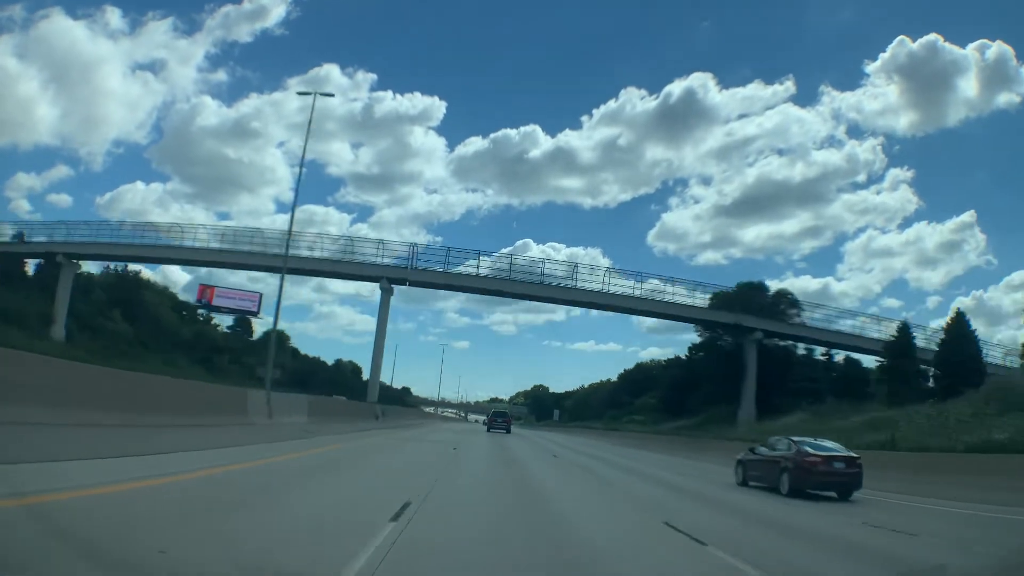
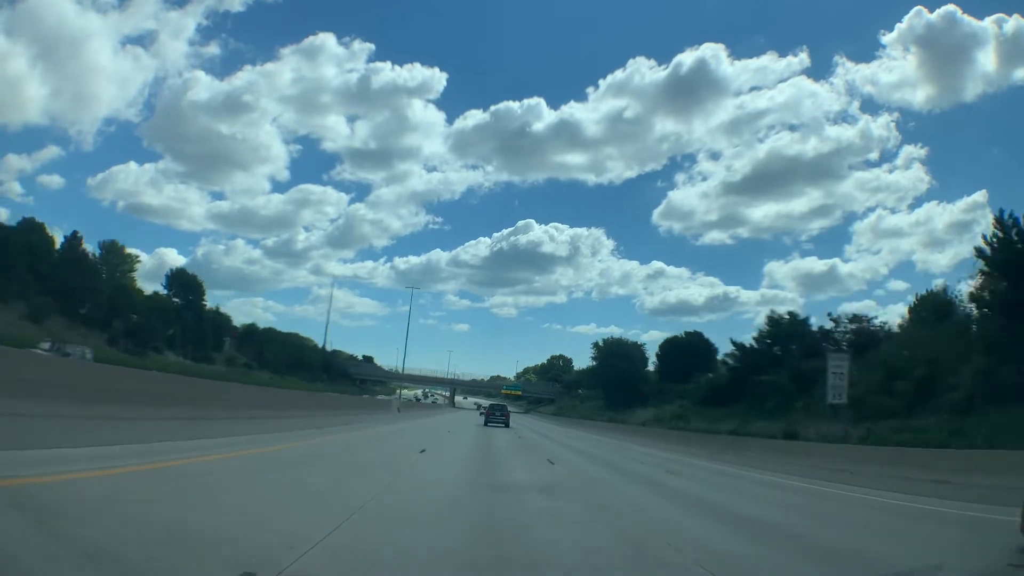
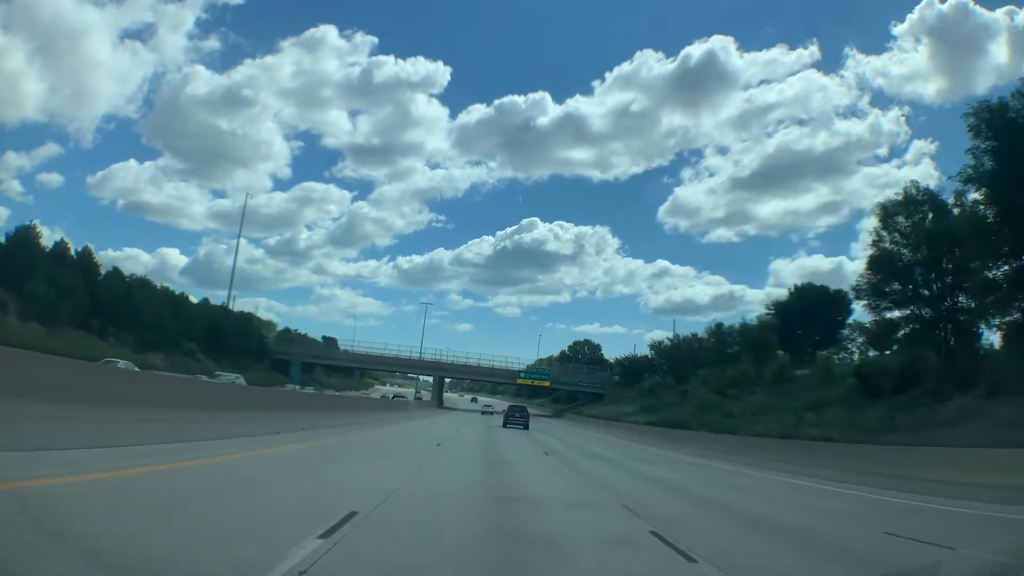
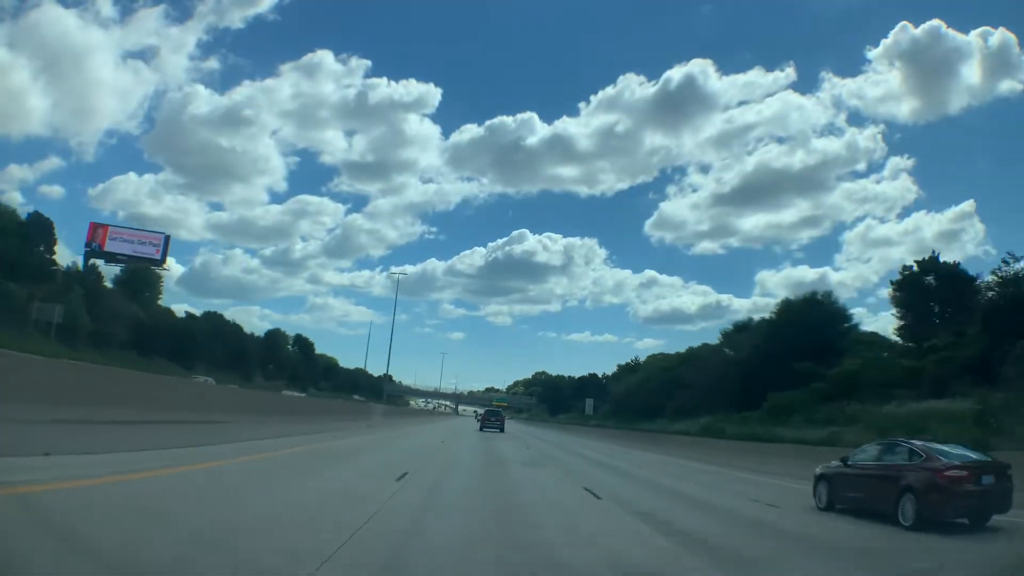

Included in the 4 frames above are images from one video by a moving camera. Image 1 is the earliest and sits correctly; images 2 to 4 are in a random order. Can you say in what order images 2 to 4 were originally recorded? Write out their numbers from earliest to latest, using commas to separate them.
4, 2, 3
